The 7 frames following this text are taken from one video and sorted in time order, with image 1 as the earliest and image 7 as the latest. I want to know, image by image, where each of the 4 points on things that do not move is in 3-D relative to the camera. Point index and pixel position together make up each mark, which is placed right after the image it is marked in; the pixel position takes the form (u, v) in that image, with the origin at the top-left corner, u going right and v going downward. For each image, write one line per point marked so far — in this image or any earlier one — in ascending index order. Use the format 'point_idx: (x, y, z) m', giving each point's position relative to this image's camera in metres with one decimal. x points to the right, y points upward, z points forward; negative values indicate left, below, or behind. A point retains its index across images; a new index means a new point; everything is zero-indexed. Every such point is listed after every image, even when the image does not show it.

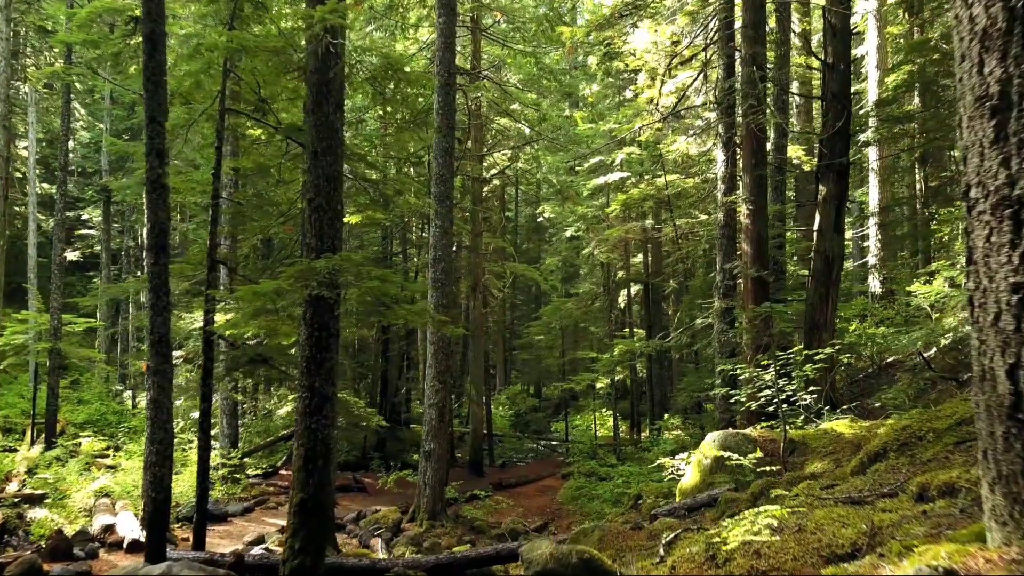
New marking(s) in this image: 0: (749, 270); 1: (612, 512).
0: (+3.1, +0.2, +10.2) m
1: (+1.6, -3.6, +12.5) m
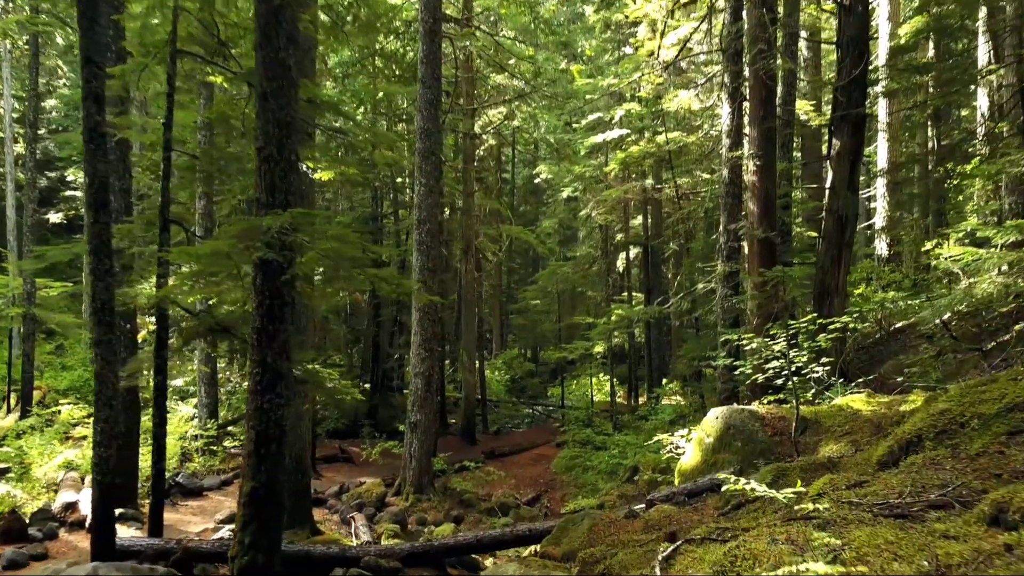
0: (+3.0, +0.7, +9.5) m
1: (+1.5, -3.1, +12.0) m
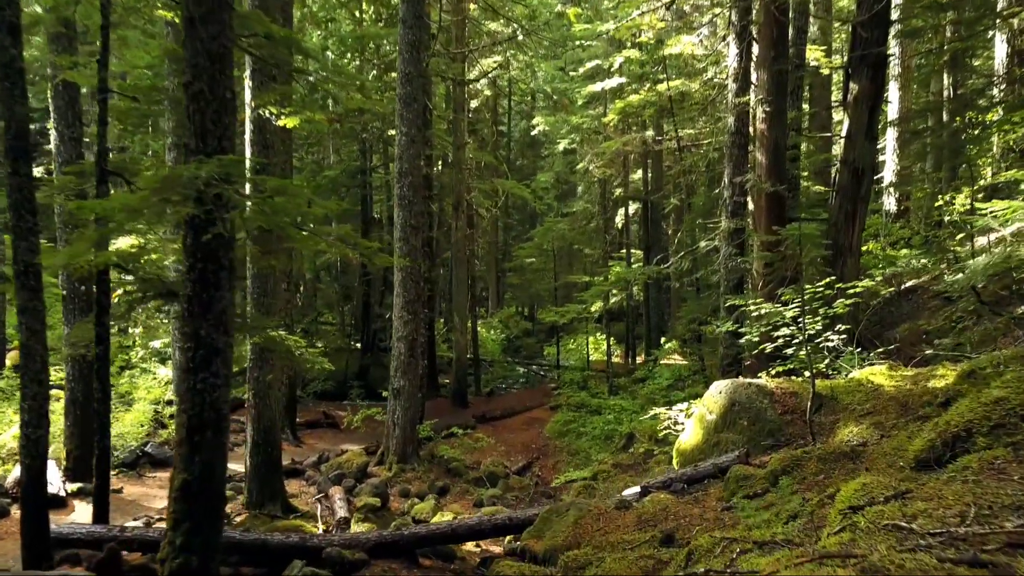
0: (+2.8, +1.2, +8.8) m
1: (+1.3, -2.4, +11.4) m
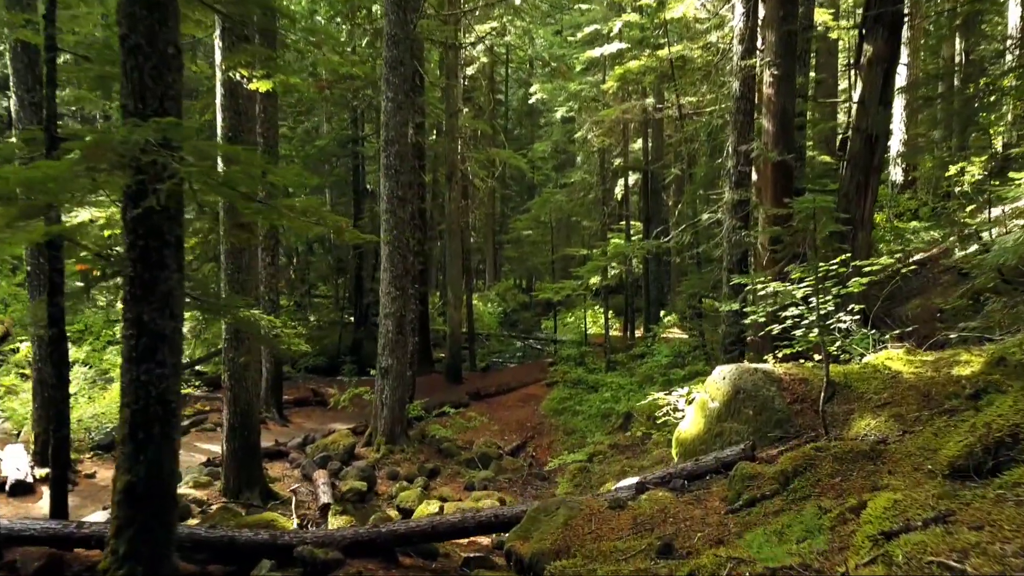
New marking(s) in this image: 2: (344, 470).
0: (+2.7, +1.4, +8.2) m
1: (+1.2, -2.1, +11.0) m
2: (-2.0, -2.2, +9.3) m
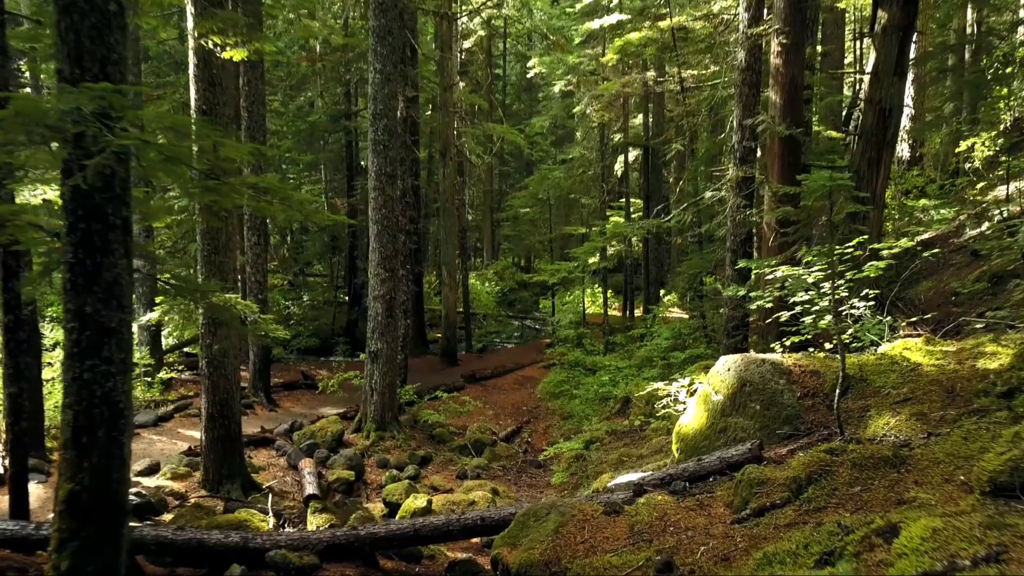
0: (+2.7, +1.6, +7.8) m
1: (+1.1, -1.8, +10.7) m
2: (-2.1, -2.0, +8.9) m
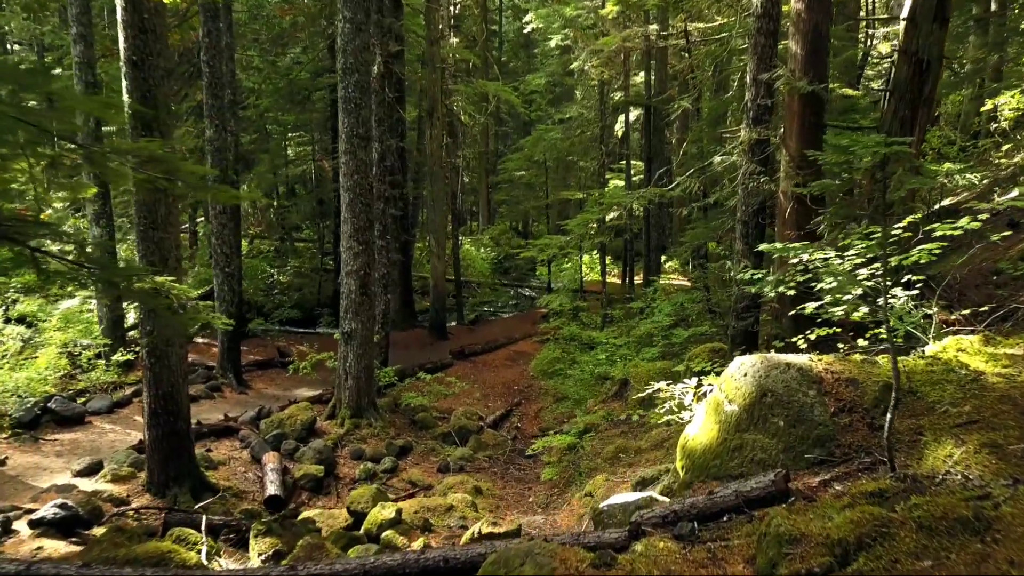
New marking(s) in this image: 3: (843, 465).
0: (+2.5, +1.8, +6.8) m
1: (+1.0, -1.5, +9.9) m
2: (-2.2, -1.7, +8.1) m
3: (+1.5, -0.8, +3.6) m
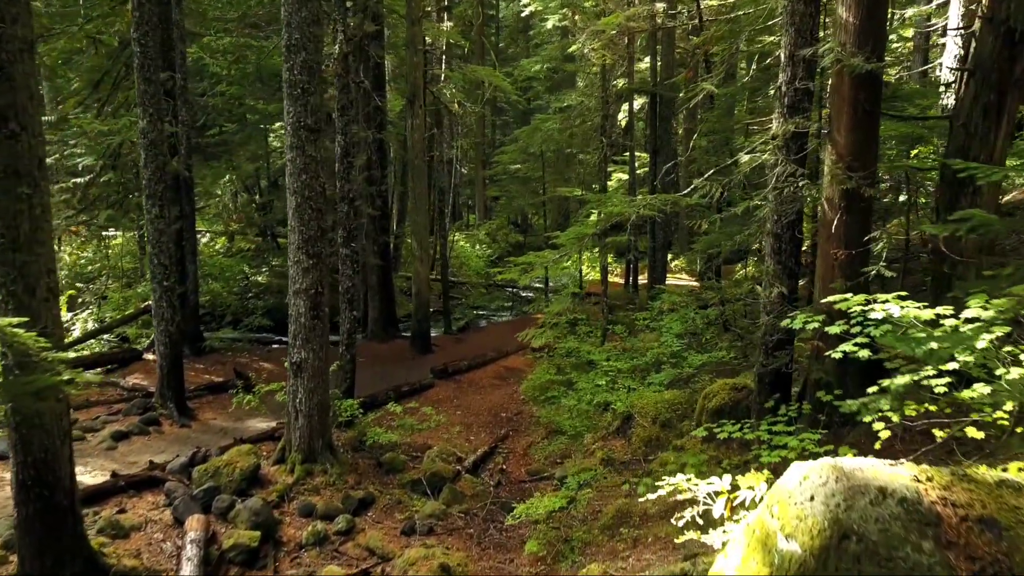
0: (+2.3, +1.6, +5.3) m
1: (+0.8, -1.7, +8.5) m
2: (-2.4, -1.9, +6.7) m
3: (+1.3, -1.1, +2.2) m
